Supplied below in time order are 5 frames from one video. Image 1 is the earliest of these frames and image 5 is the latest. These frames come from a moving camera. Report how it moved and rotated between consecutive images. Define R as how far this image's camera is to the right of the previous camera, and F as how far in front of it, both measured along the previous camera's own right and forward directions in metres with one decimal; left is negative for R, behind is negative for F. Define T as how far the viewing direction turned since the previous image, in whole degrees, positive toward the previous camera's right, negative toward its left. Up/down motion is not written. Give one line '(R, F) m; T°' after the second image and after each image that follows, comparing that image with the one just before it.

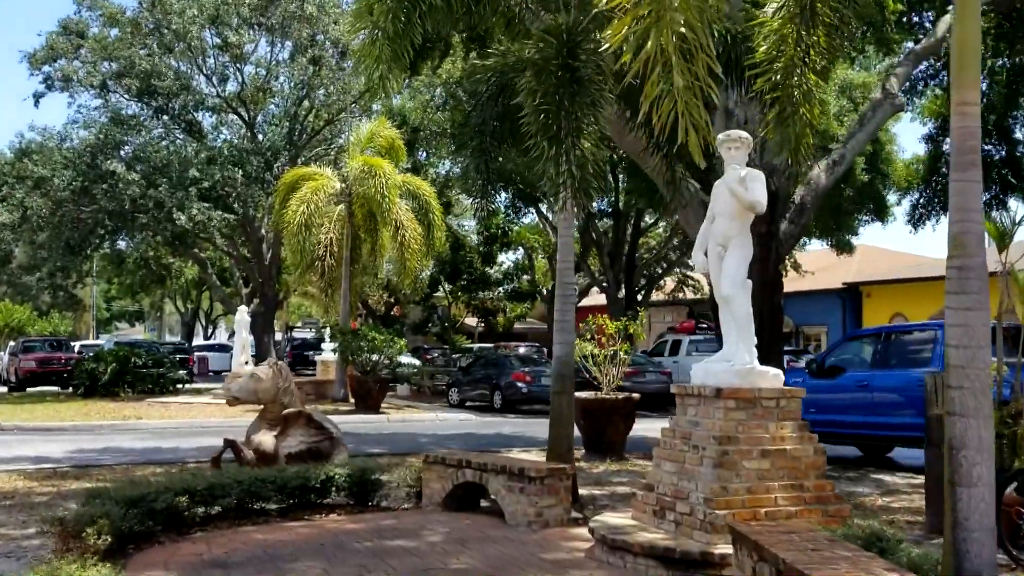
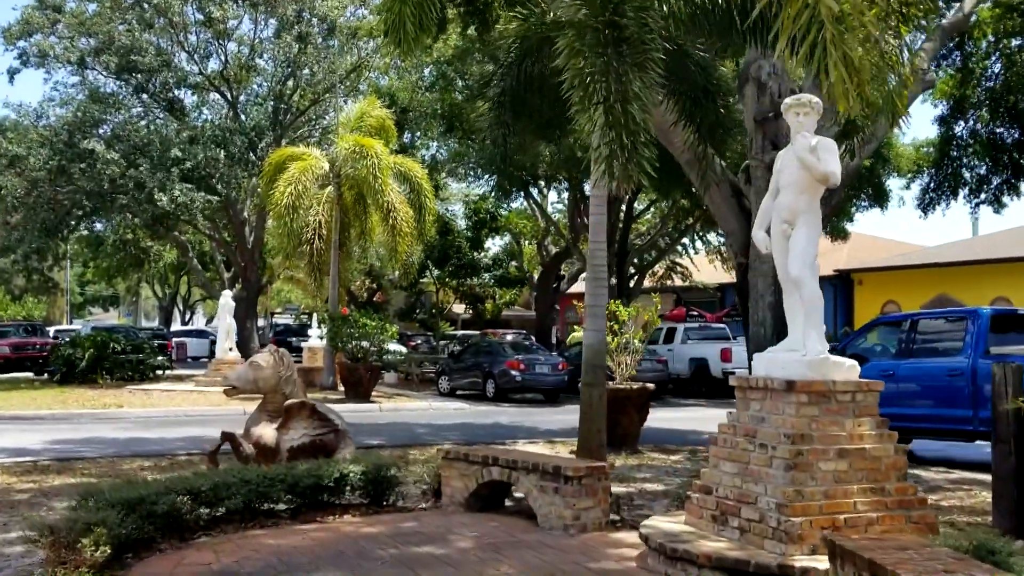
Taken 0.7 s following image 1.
(-0.3, +0.6) m; +1°
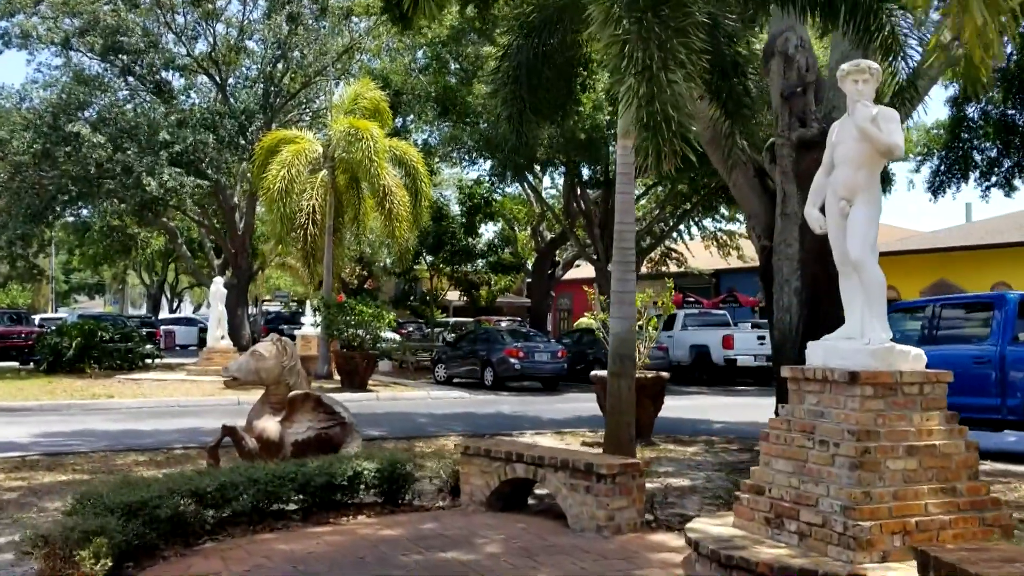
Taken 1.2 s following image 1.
(-0.2, +0.5) m; +1°
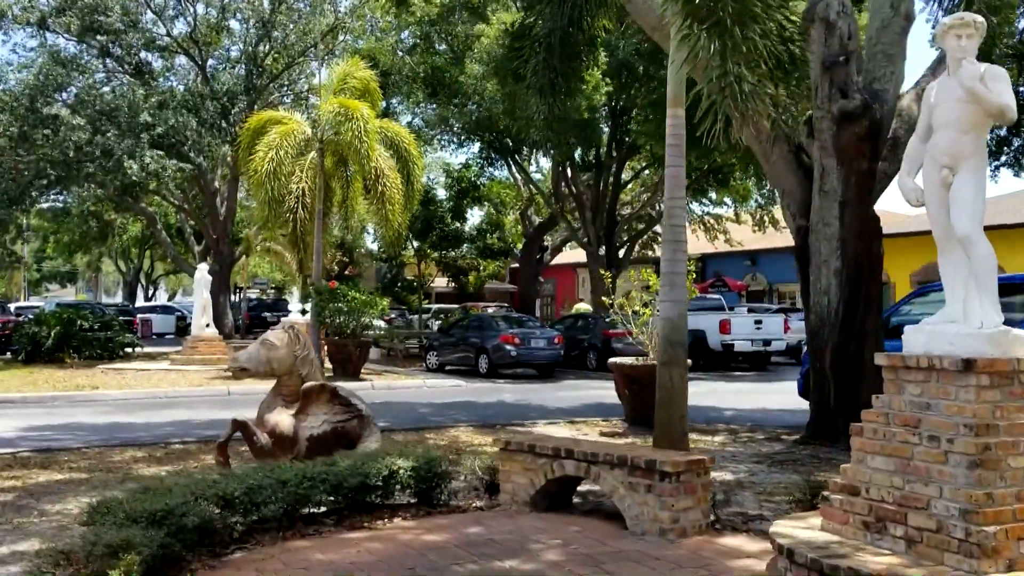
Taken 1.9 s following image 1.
(-0.4, +0.5) m; +1°
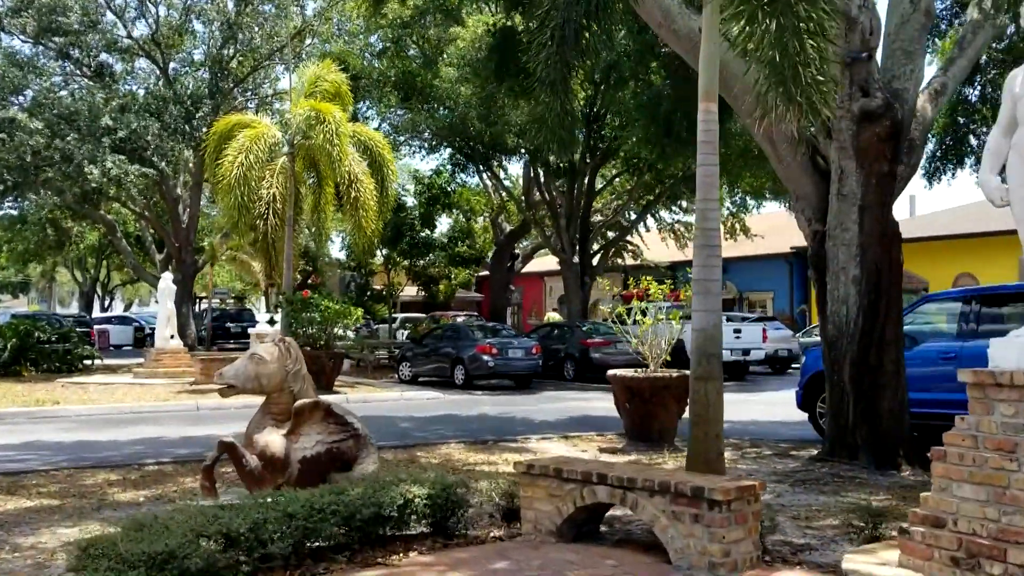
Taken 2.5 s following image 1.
(-0.3, +0.5) m; +2°
